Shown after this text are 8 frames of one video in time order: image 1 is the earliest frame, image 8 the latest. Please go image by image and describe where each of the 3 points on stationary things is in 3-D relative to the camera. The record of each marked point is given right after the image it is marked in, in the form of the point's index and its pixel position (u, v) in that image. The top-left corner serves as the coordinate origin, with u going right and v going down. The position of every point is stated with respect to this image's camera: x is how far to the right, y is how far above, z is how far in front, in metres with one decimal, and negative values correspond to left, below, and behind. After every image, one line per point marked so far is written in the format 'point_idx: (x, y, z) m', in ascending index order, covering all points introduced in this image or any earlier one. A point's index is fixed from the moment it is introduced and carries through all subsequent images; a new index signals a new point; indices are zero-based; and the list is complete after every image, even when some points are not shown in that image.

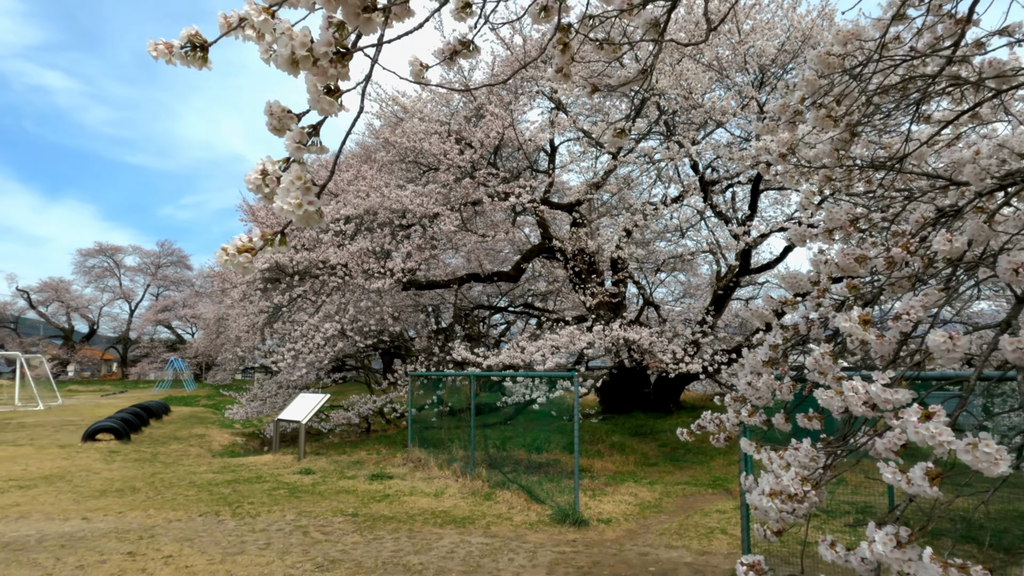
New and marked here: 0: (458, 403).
0: (-0.6, -1.2, +8.3) m
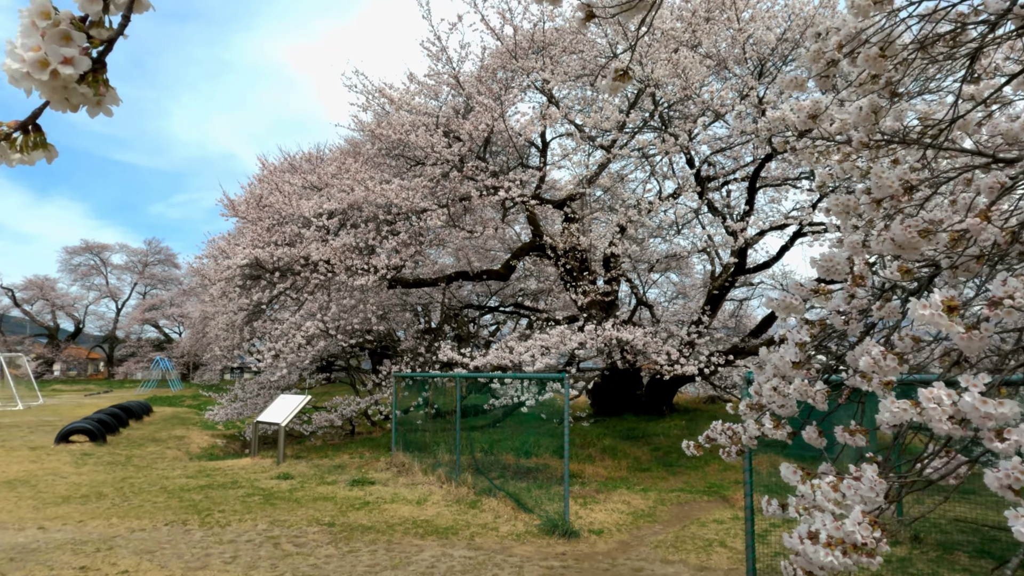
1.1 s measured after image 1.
0: (-0.7, -1.2, +8.0) m
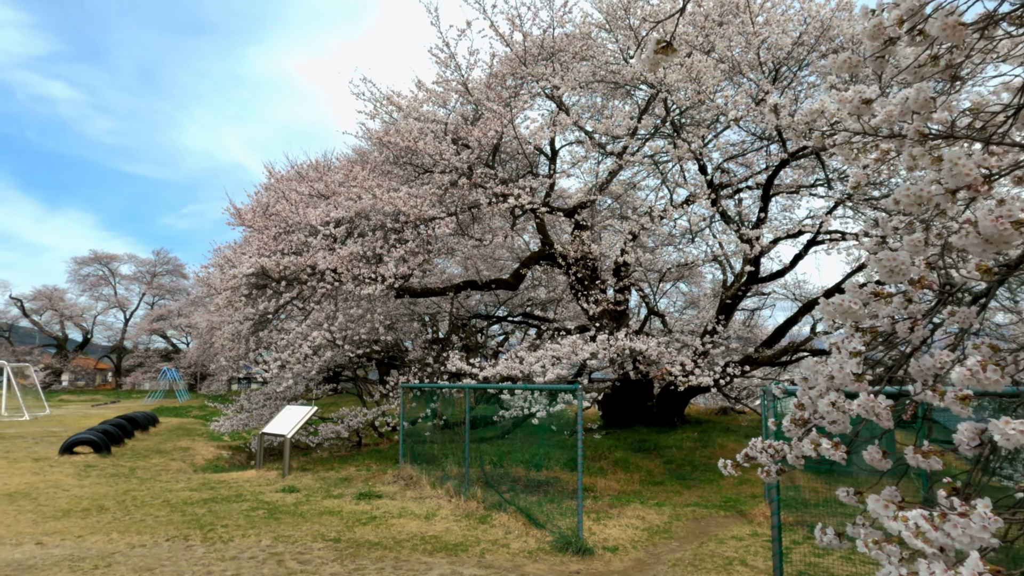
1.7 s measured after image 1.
0: (-0.6, -1.3, +7.8) m
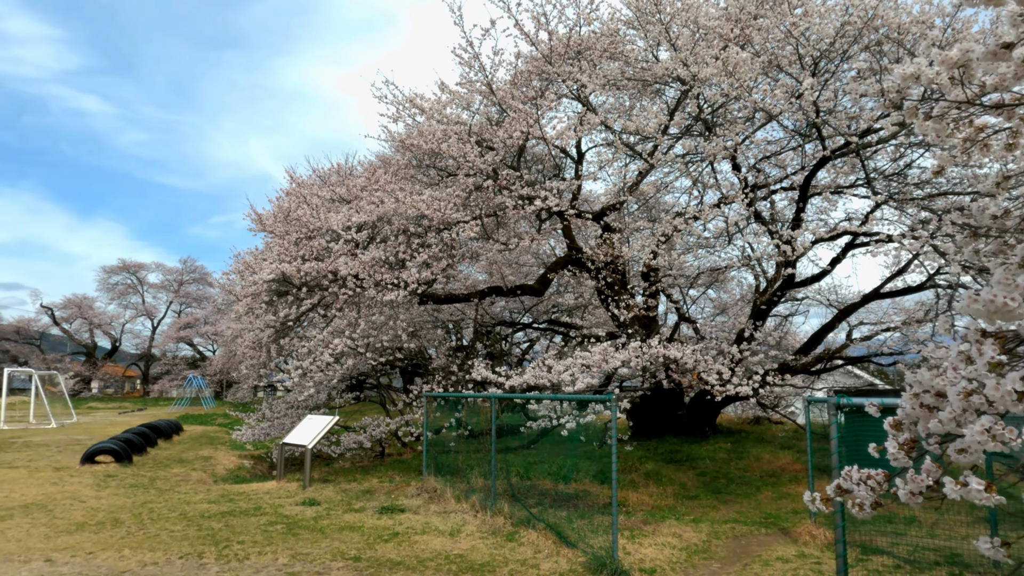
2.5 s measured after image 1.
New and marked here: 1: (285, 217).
0: (-0.3, -1.4, +7.5) m
1: (-3.1, +1.0, +10.4) m
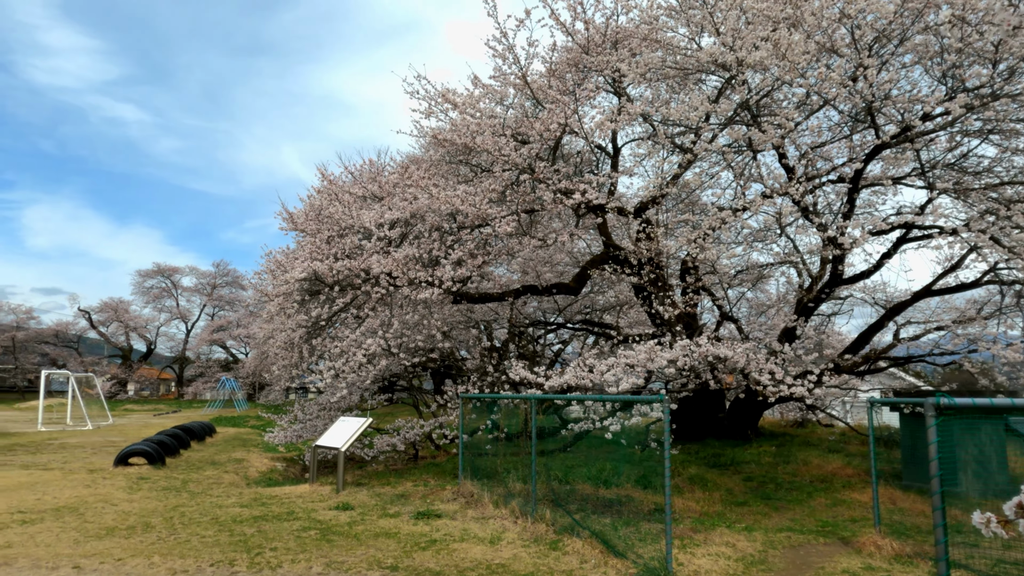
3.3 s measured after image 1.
0: (0.0, -1.3, +7.2) m
1: (-2.6, +1.0, +10.2) m
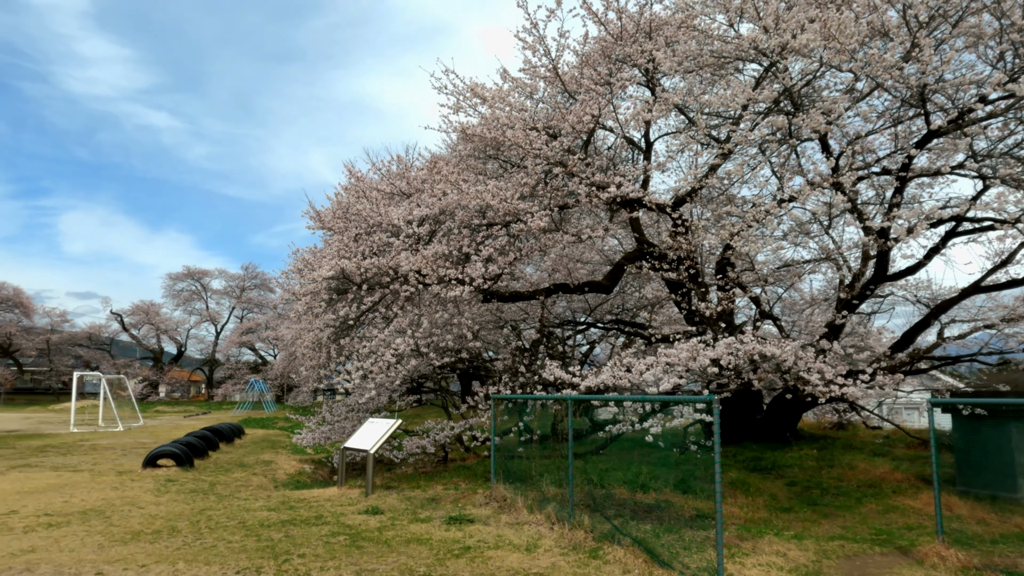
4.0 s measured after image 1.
0: (+0.3, -1.3, +7.0) m
1: (-2.2, +1.0, +10.0) m
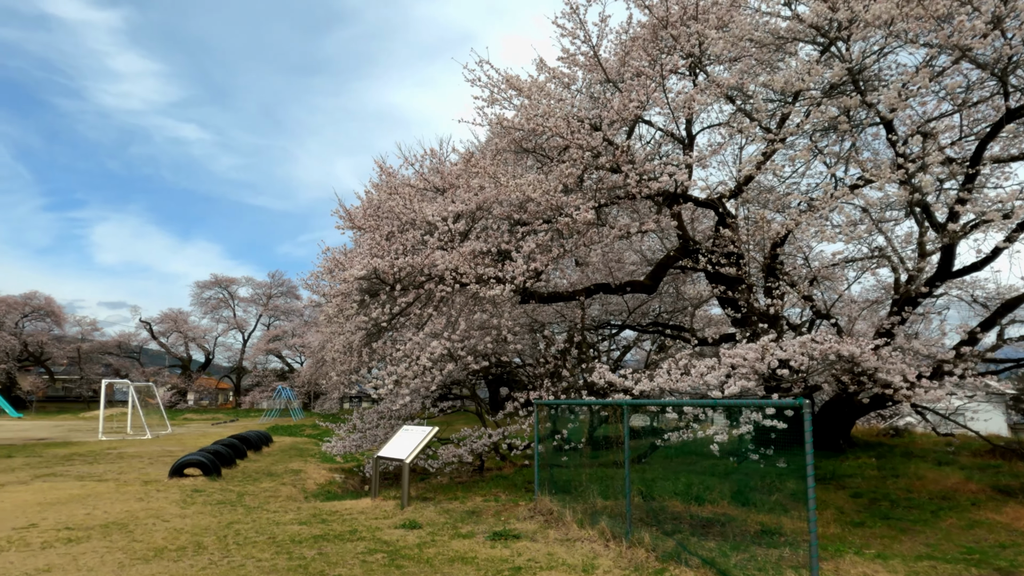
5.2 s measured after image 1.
0: (+0.7, -1.3, +6.5) m
1: (-1.7, +1.0, +9.6) m
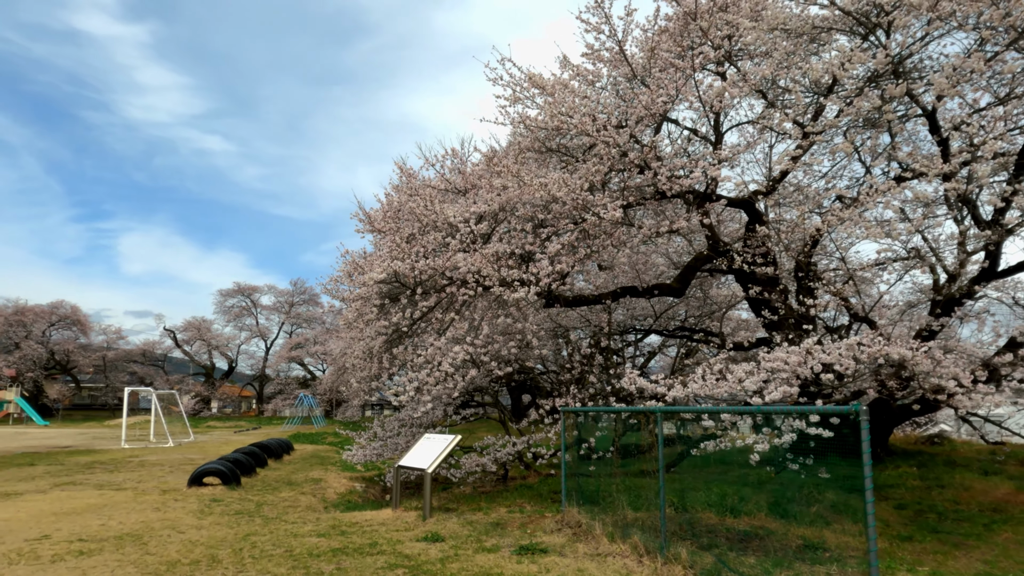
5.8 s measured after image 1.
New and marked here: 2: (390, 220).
0: (+1.0, -1.3, +6.2) m
1: (-1.5, +0.9, +9.4) m
2: (-1.5, +0.8, +9.3) m
